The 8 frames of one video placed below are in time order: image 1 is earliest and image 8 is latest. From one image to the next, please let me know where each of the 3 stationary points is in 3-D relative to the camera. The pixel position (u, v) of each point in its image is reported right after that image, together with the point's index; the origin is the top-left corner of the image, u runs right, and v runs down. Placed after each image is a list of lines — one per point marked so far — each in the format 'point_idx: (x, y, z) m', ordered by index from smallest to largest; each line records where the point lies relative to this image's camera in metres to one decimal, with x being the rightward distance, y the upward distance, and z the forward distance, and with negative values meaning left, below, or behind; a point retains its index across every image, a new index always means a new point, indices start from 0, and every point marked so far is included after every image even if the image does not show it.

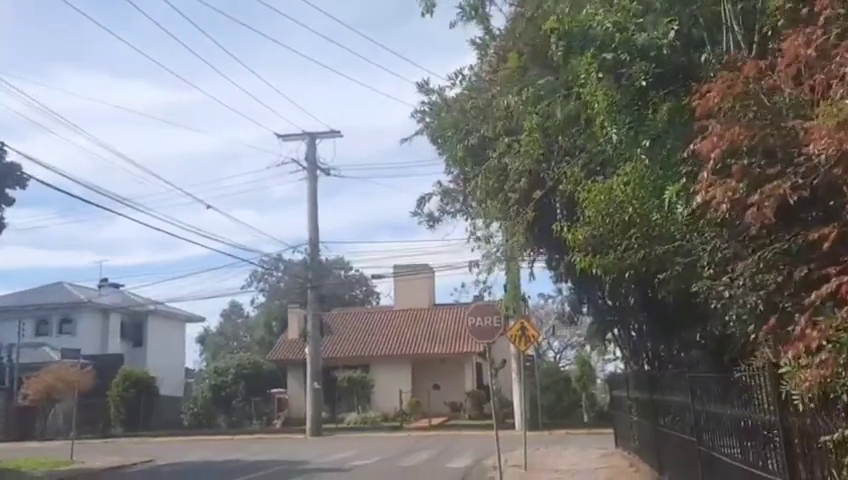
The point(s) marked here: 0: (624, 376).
0: (+5.4, -3.7, +19.7) m
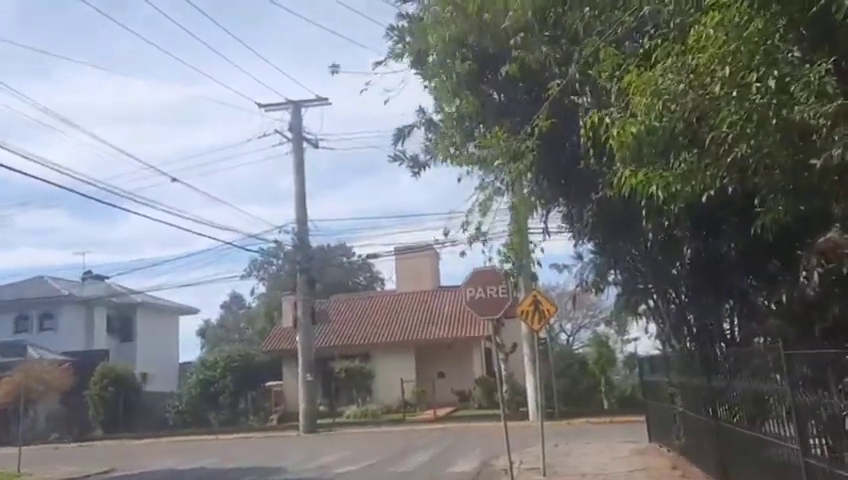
0: (+5.3, -2.7, +16.2) m
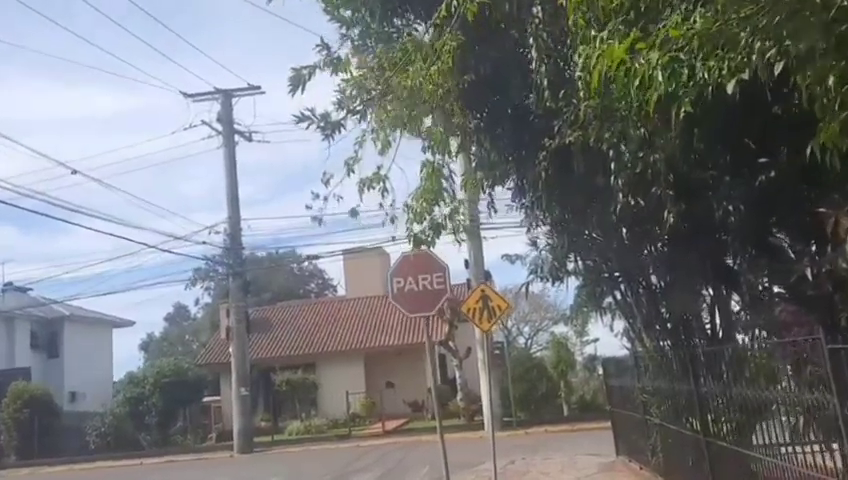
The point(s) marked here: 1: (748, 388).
0: (+3.9, -2.3, +14.0) m
1: (+3.8, -1.7, +8.6) m
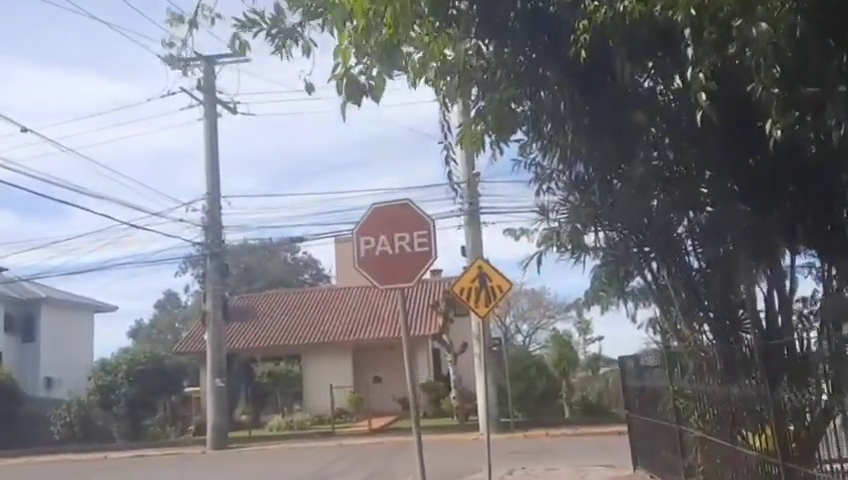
0: (+3.7, -1.9, +11.6) m
1: (+3.6, -1.3, +6.2) m
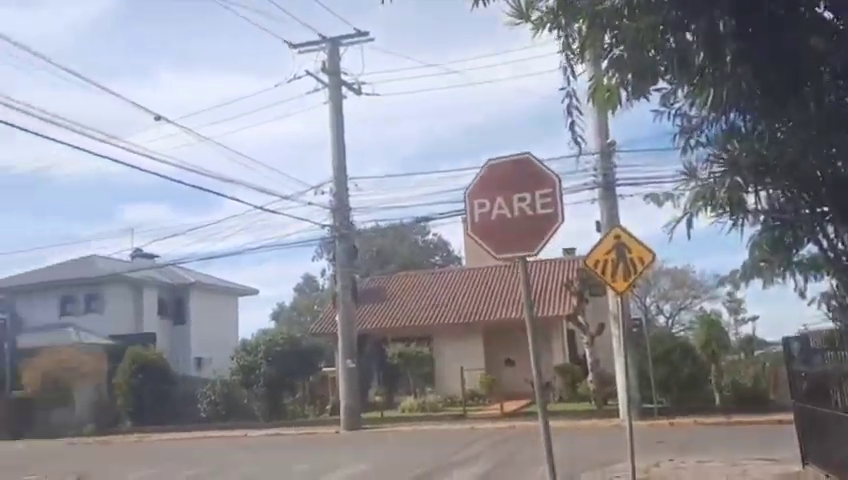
0: (+5.5, -1.3, +9.8) m
1: (+4.4, -0.9, +4.5) m
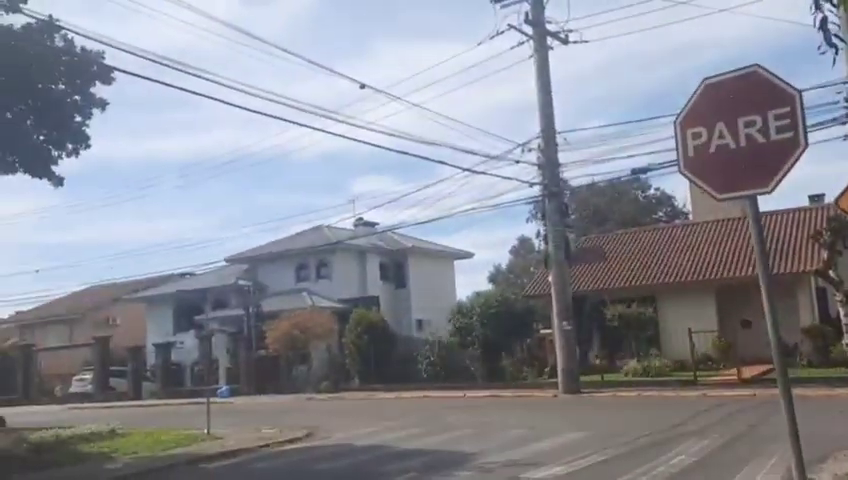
0: (+7.8, -0.5, +7.1) m
1: (+5.2, -0.5, +2.3) m
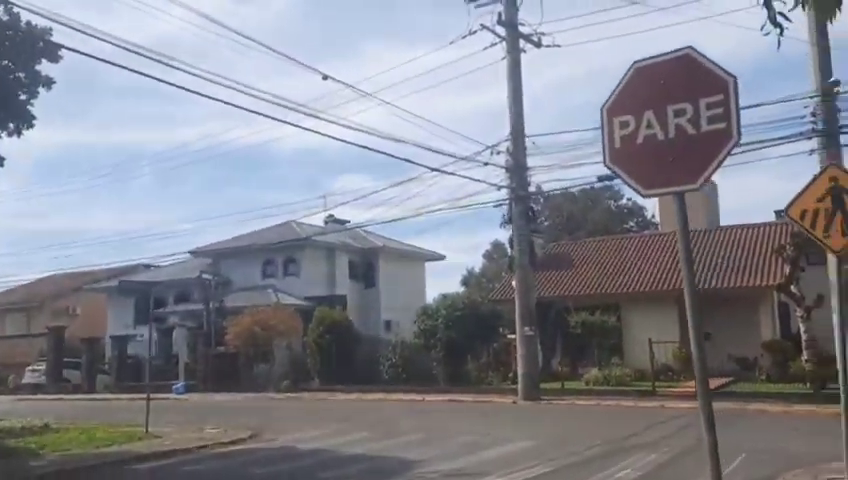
0: (+7.0, -0.8, +6.8) m
1: (+4.6, -0.6, +2.0) m
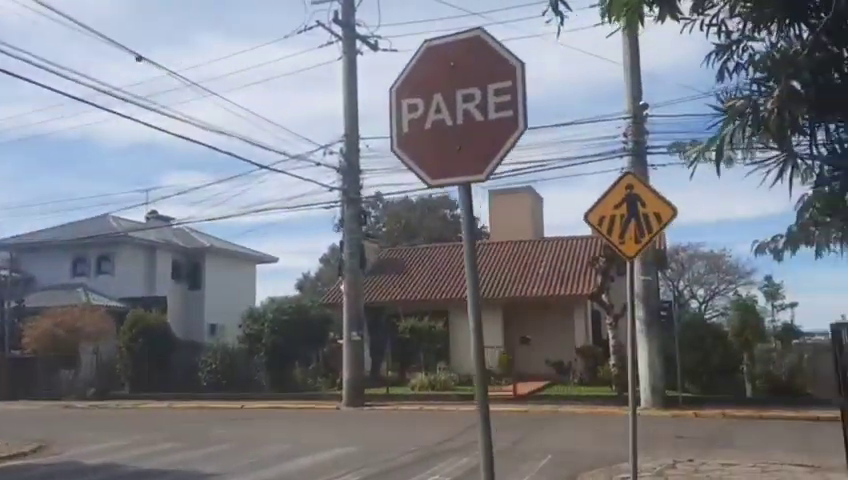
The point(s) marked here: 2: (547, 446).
0: (+5.0, -0.9, +7.7) m
1: (+3.7, -0.6, +2.4) m
2: (+2.6, -4.4, +15.7) m
